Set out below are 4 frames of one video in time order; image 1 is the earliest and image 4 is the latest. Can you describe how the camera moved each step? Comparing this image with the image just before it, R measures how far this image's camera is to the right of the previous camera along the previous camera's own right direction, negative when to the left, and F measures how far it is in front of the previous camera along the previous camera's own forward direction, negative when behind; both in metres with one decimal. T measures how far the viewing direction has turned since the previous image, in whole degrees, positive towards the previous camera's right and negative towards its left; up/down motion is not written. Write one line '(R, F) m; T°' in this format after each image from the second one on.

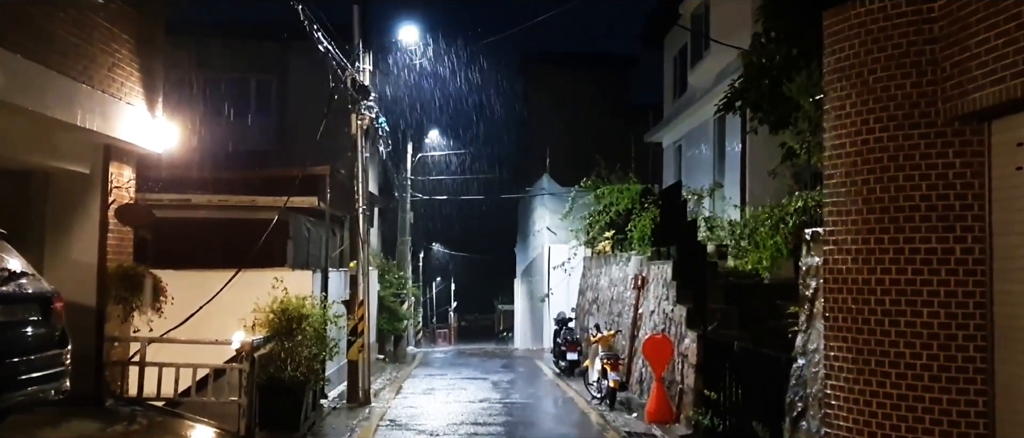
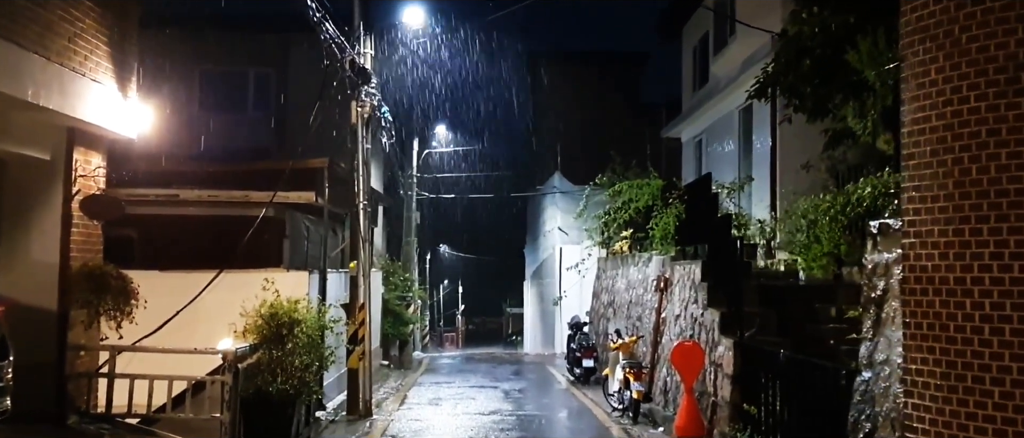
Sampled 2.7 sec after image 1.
(-0.1, +1.0) m; 0°
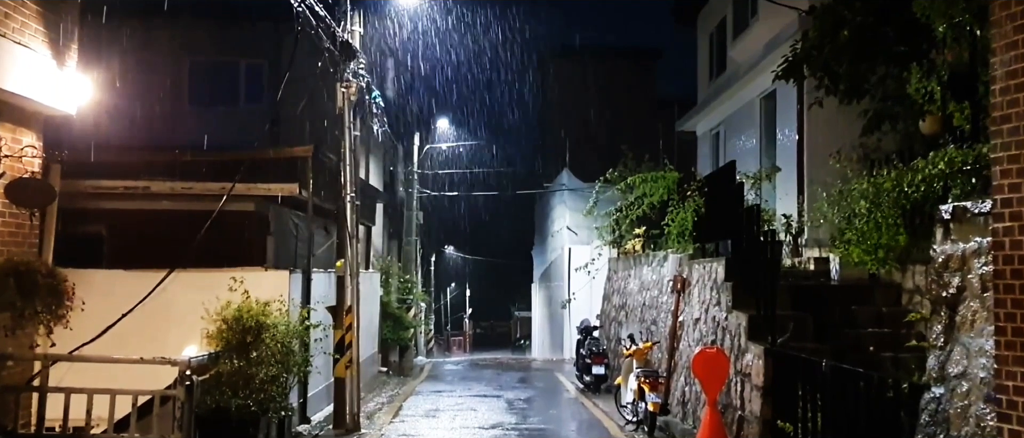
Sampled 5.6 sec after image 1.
(+0.1, +1.1) m; -1°
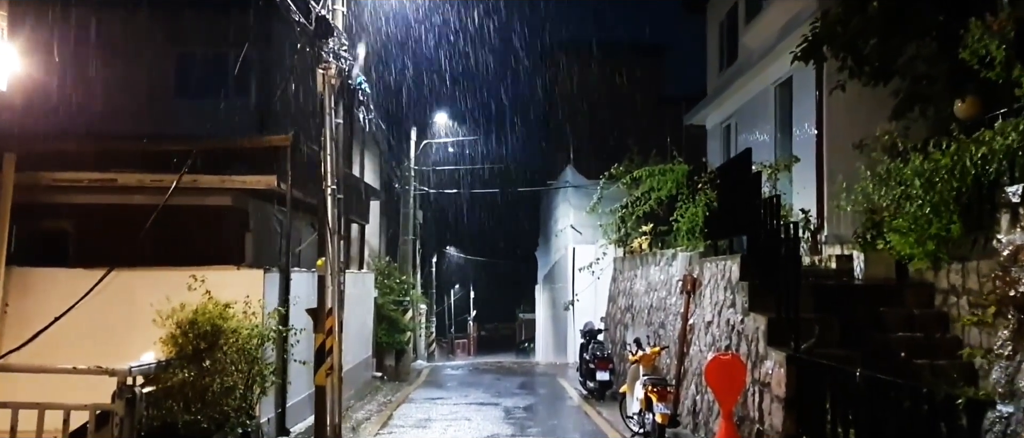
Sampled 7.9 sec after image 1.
(+0.1, +0.9) m; 0°
